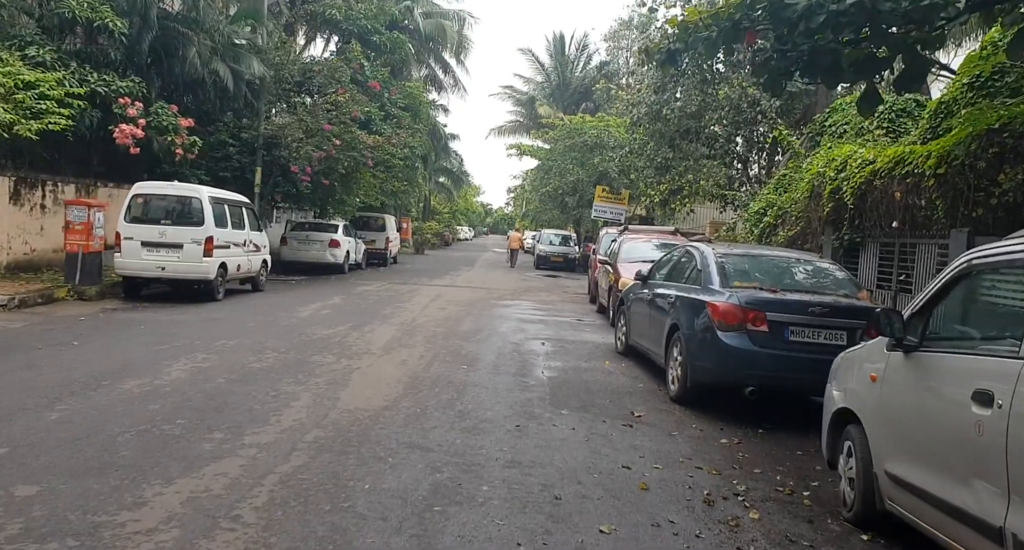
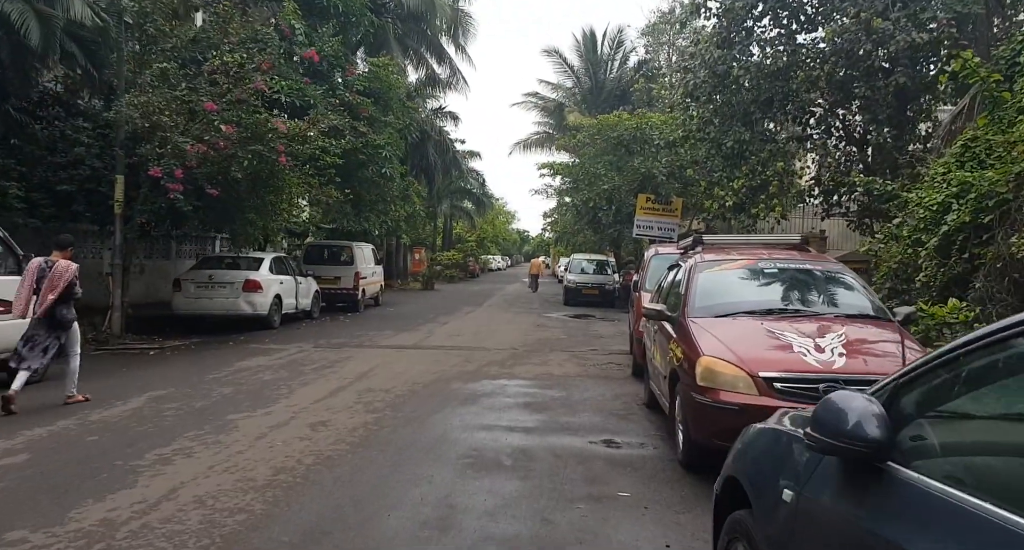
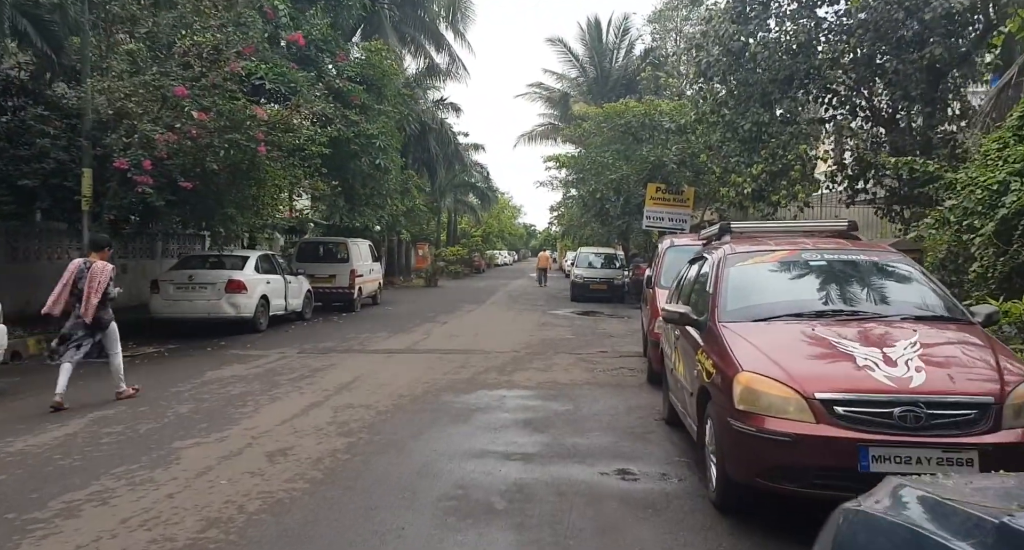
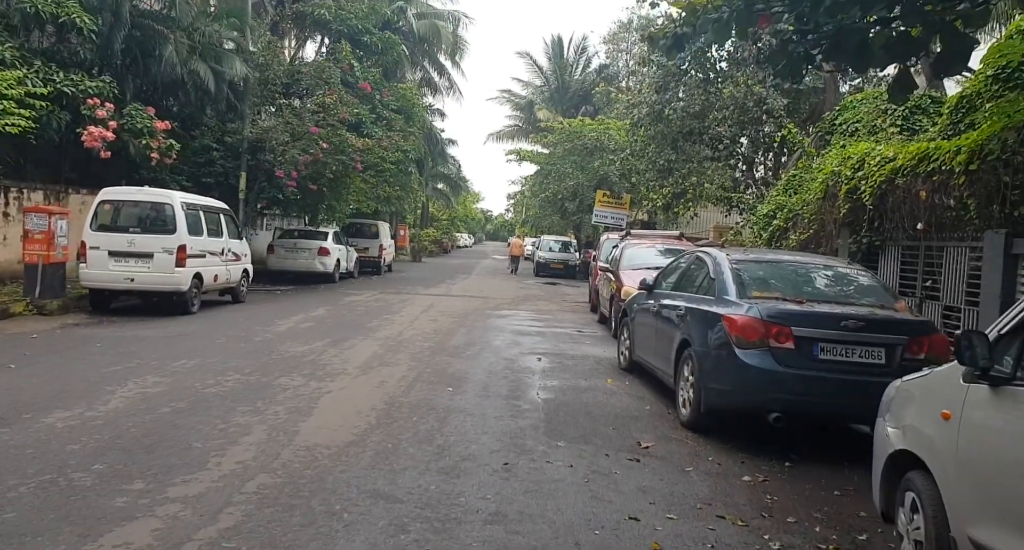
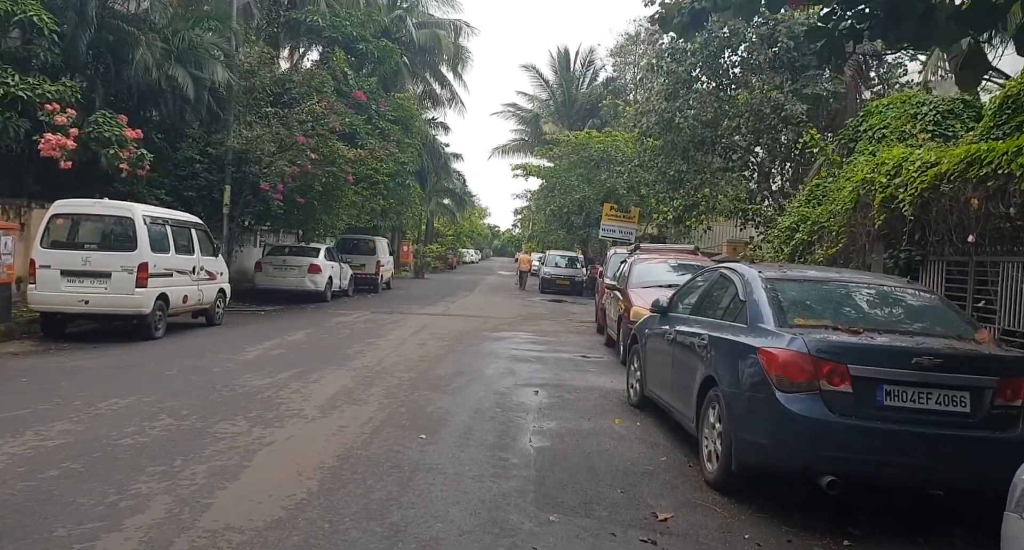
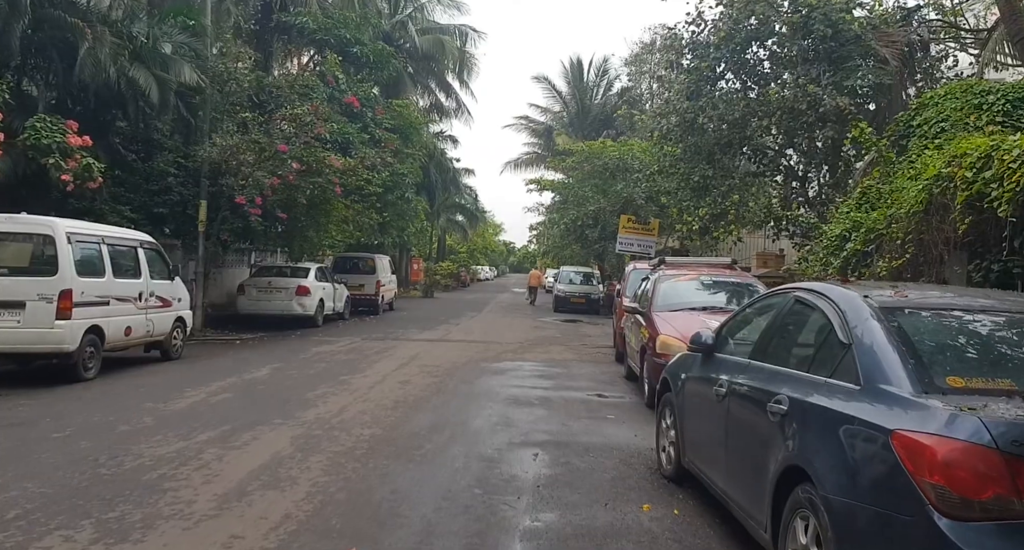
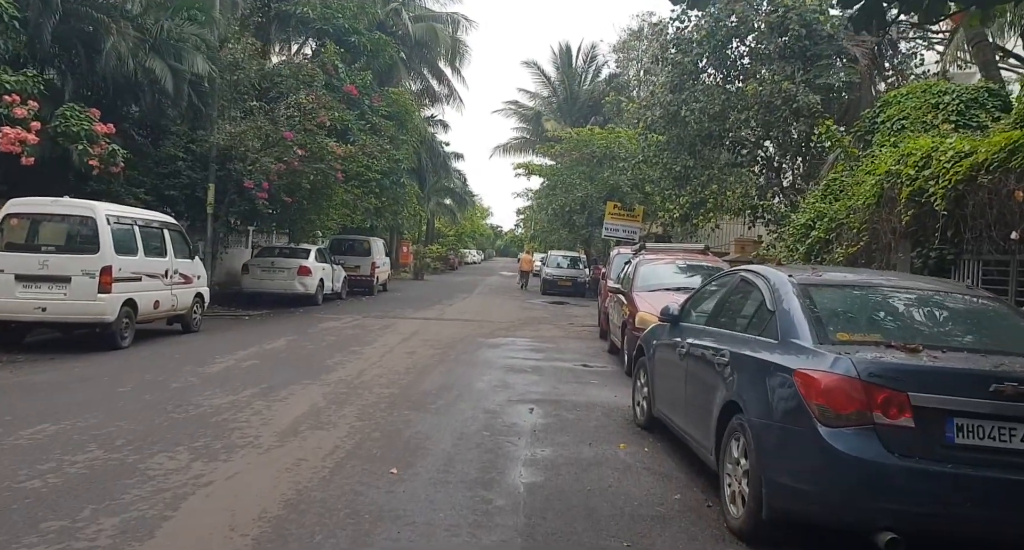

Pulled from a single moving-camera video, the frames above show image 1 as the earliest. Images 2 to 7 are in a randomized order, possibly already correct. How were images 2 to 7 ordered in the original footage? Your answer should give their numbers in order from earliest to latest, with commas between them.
4, 5, 7, 6, 2, 3
